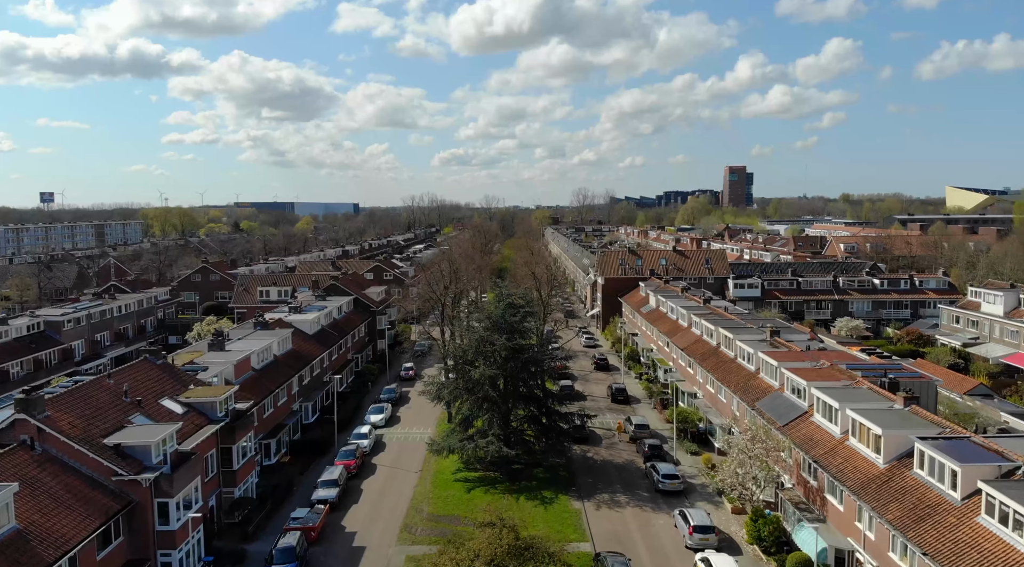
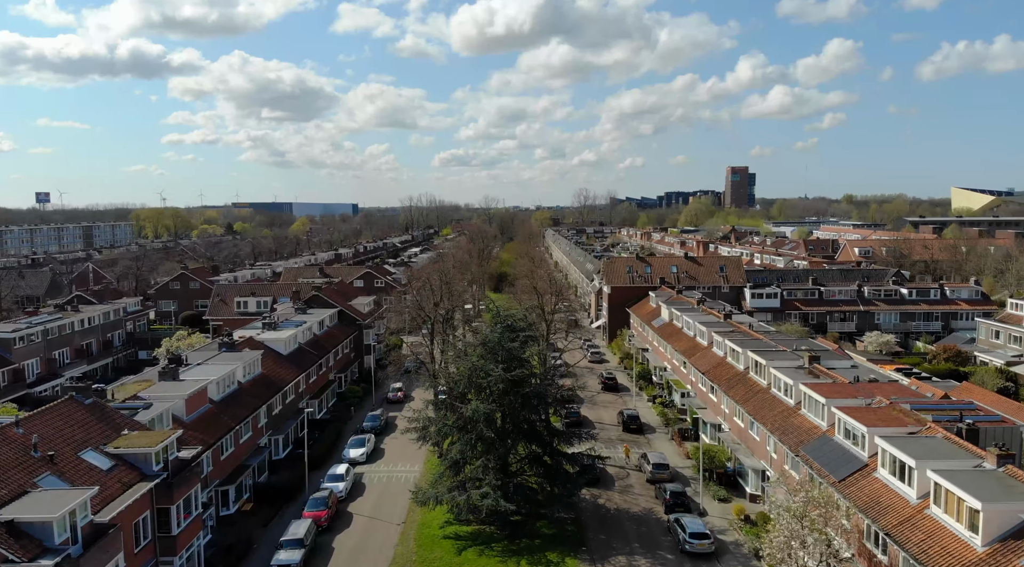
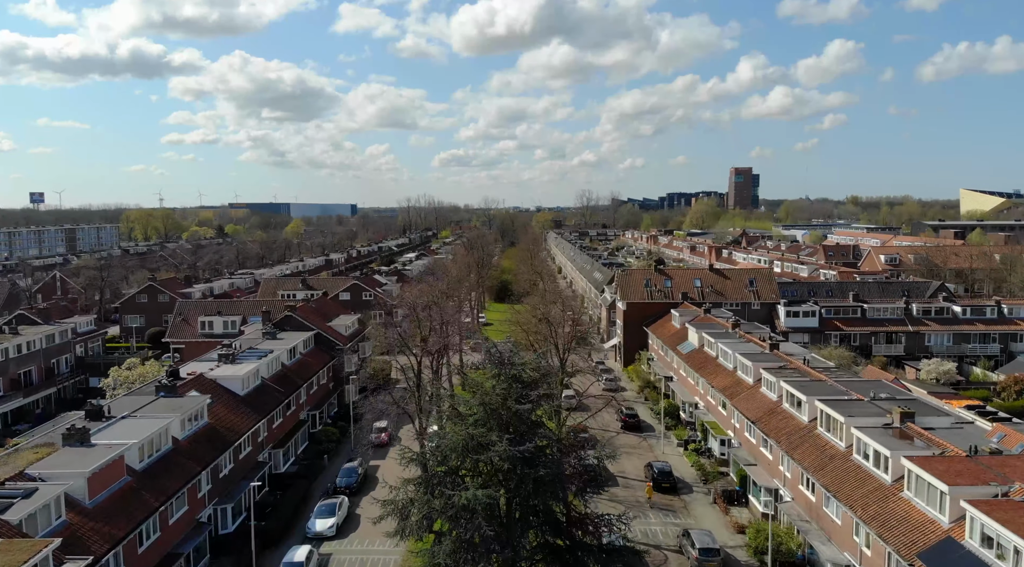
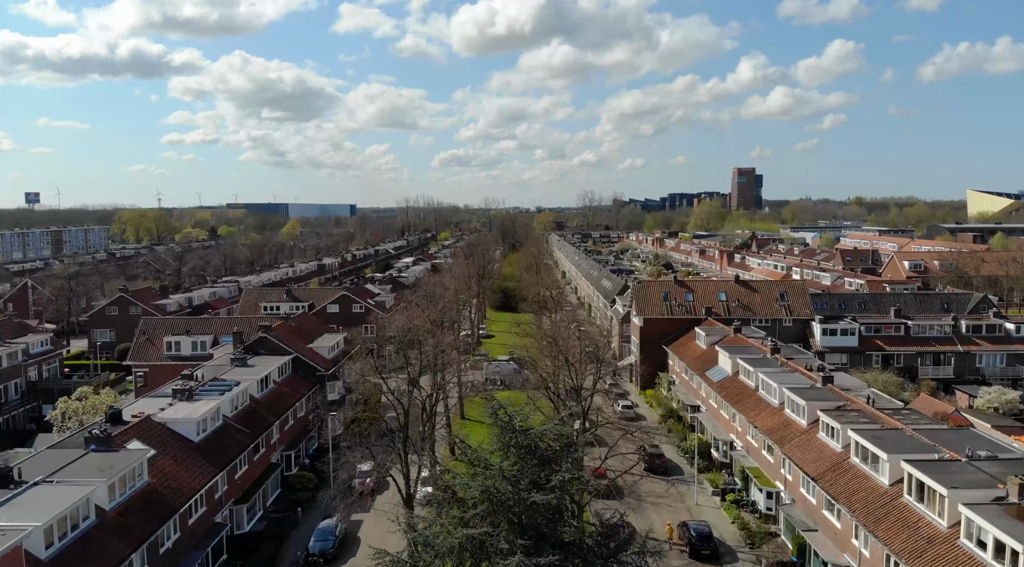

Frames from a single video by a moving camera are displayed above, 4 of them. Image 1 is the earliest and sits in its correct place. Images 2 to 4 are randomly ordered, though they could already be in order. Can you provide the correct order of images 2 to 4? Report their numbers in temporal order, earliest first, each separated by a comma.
2, 3, 4
